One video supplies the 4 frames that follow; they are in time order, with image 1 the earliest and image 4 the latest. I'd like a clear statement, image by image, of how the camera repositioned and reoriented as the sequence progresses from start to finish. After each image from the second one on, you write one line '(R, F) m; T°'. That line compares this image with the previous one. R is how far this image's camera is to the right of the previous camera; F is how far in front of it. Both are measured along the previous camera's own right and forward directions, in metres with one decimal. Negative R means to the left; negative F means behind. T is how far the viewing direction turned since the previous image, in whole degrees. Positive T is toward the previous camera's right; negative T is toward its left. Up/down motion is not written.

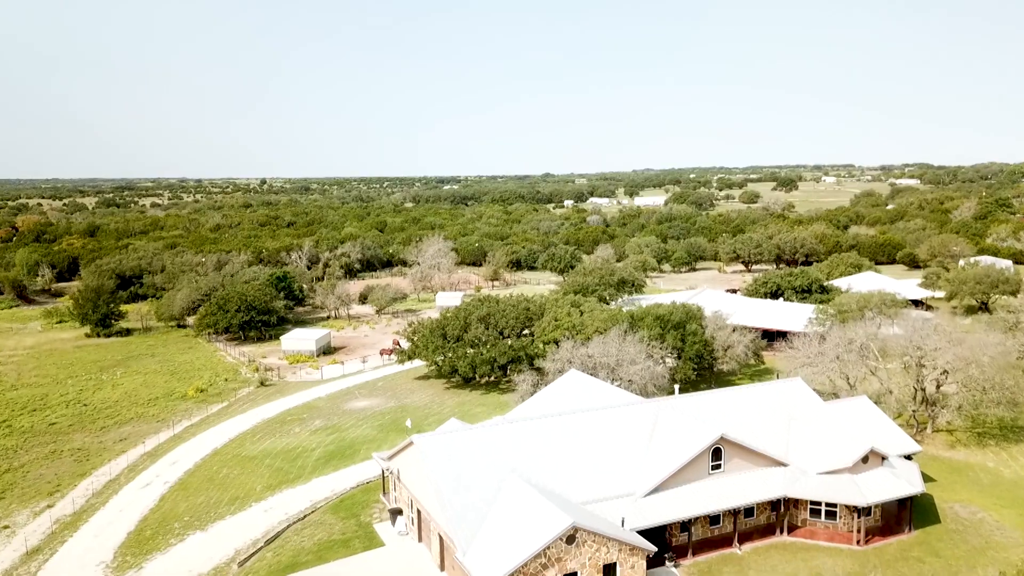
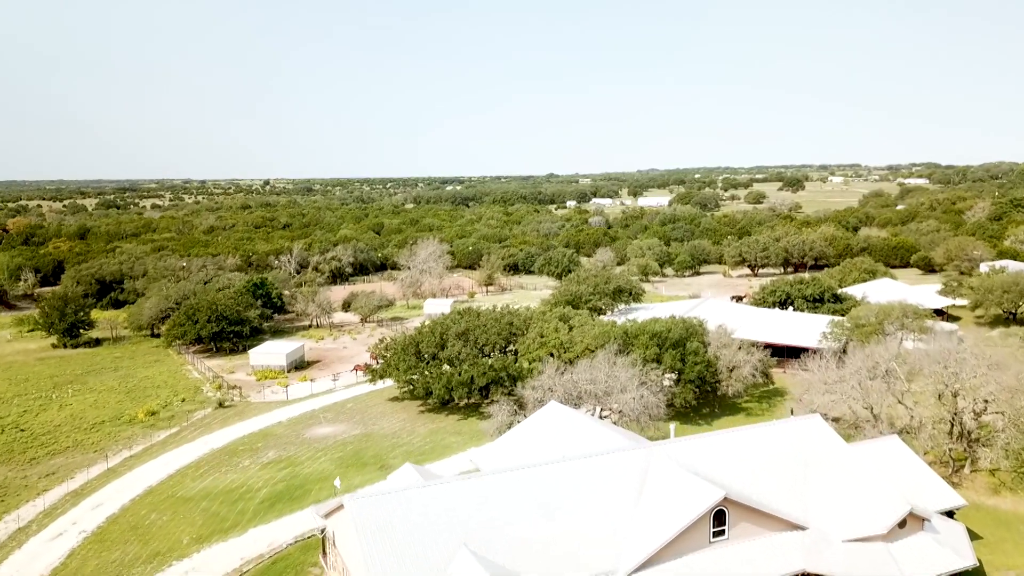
(+1.2, +4.1) m; 0°
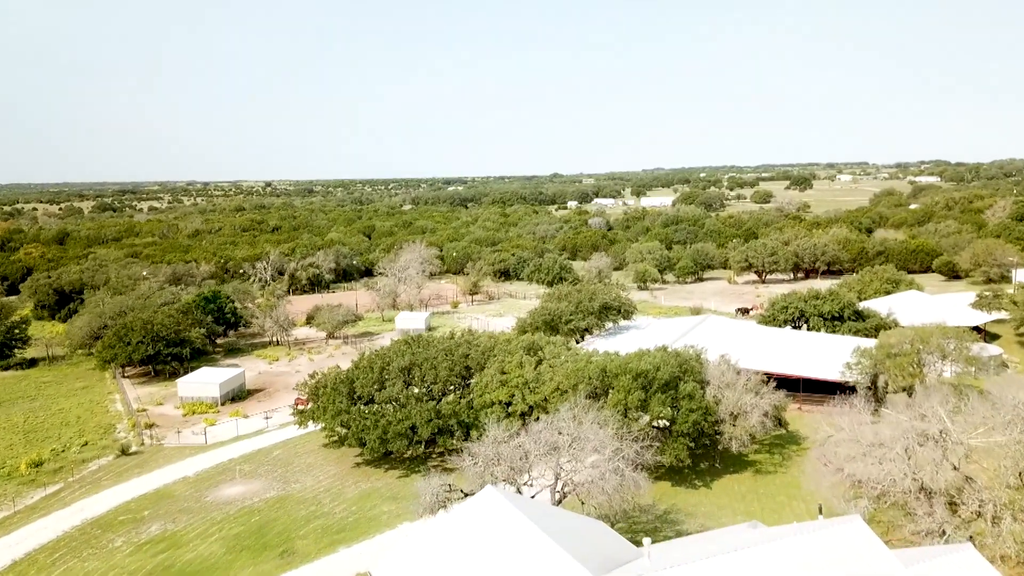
(+2.2, +6.8) m; 0°
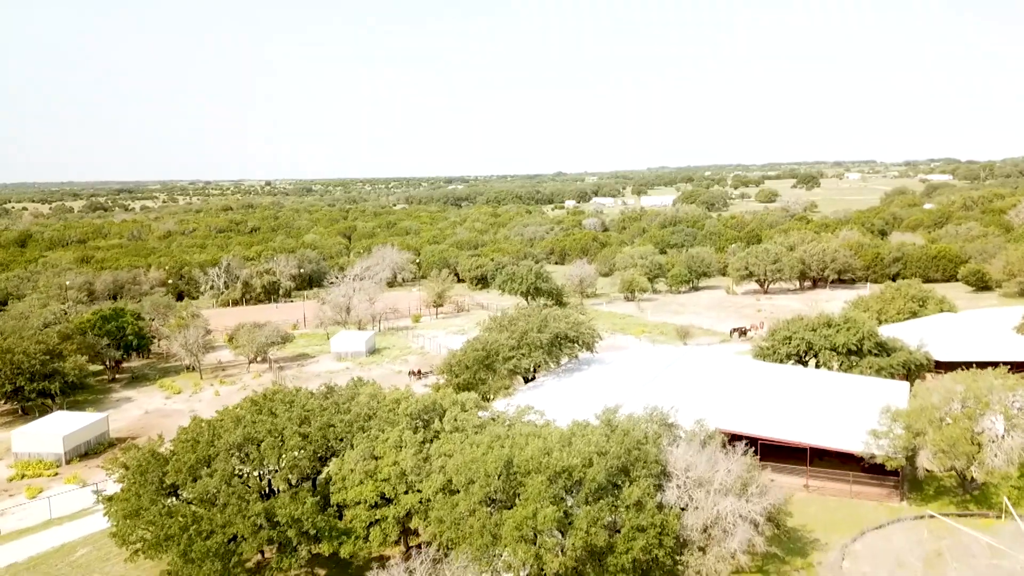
(+3.7, +9.2) m; 0°
